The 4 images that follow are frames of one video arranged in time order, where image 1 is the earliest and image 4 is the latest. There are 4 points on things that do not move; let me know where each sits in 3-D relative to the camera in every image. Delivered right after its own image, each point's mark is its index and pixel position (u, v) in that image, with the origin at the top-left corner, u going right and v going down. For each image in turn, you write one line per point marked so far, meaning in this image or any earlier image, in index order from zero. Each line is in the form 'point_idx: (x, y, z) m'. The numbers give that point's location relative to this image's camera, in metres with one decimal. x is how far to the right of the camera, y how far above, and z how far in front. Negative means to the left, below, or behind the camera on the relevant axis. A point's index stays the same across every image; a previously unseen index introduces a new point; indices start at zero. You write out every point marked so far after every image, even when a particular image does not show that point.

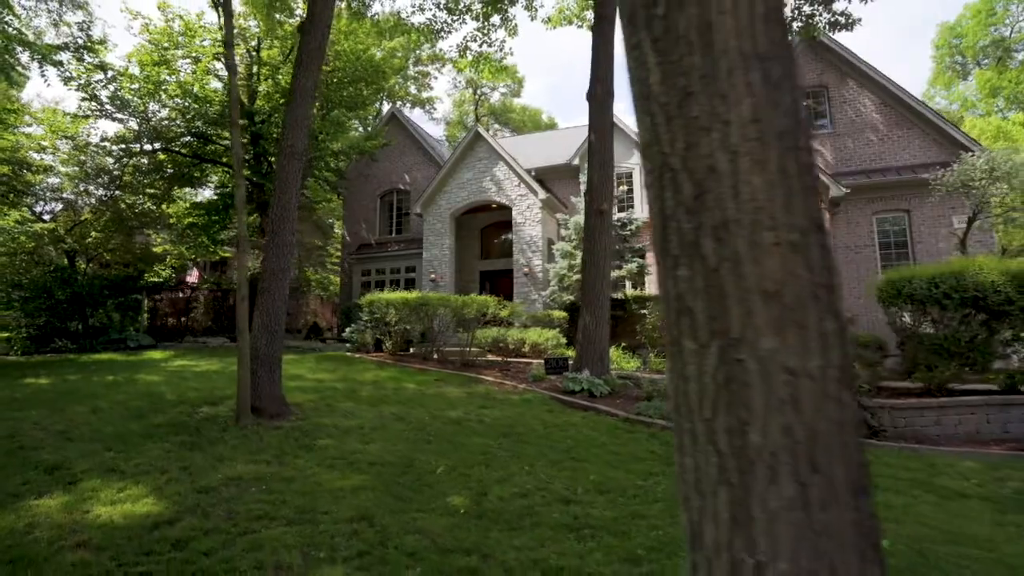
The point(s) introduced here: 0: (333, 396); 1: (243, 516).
0: (-3.0, -1.8, +8.4) m
1: (-2.0, -1.7, +3.8) m
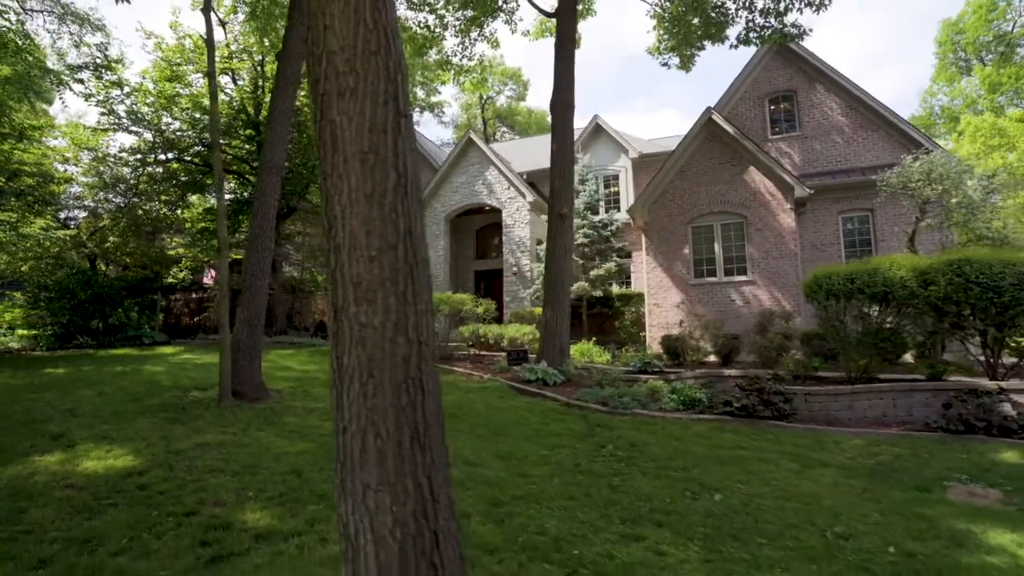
0: (-3.7, -1.8, +9.4) m
1: (-3.0, -1.7, +4.8) m
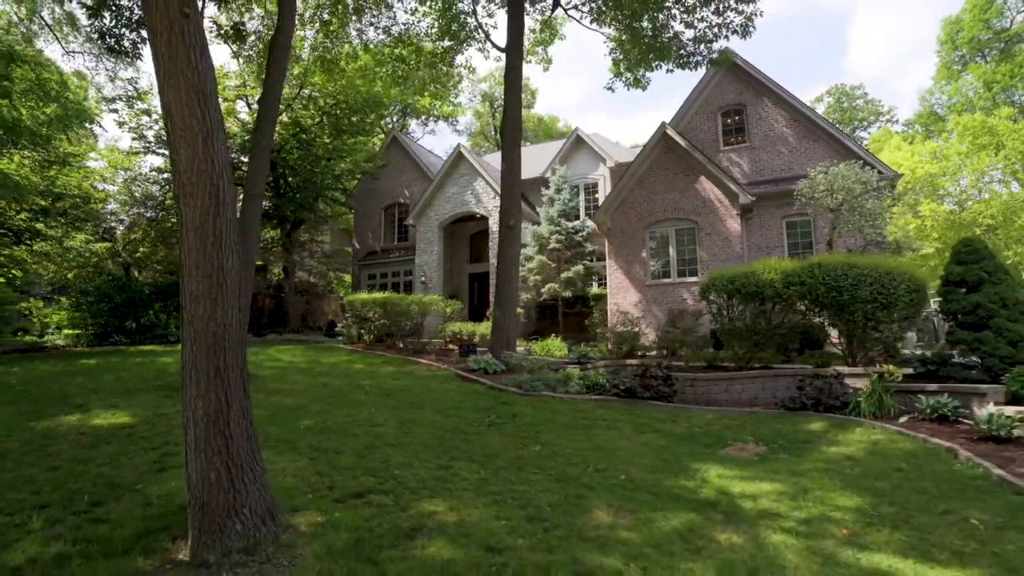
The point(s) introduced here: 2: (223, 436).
0: (-4.9, -1.9, +11.3) m
1: (-4.4, -1.8, +6.6) m
2: (-1.9, -1.0, +3.4) m
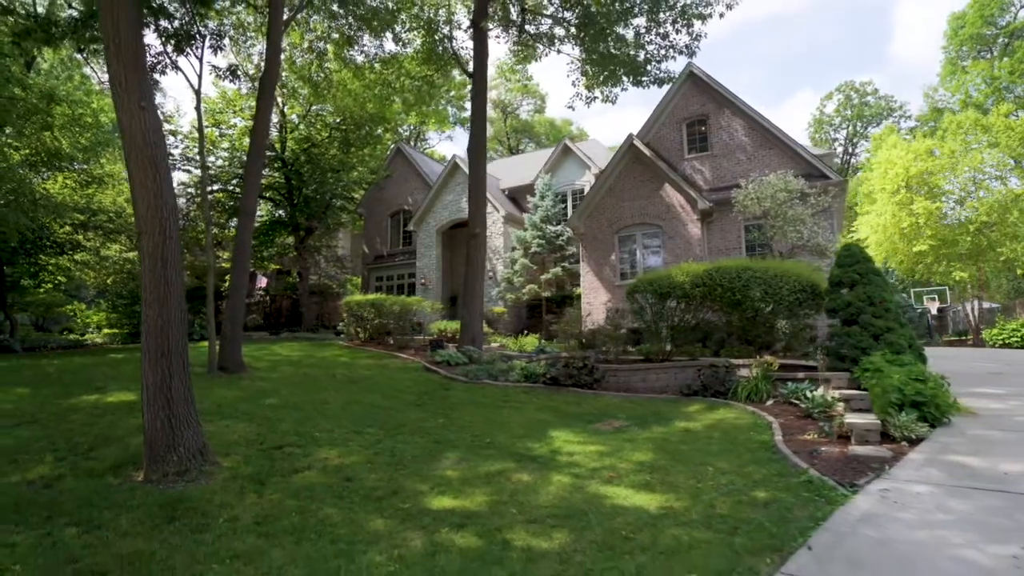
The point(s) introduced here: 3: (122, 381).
0: (-5.9, -2.0, +13.0) m
1: (-5.7, -1.9, +8.3) m
2: (-3.4, -1.1, +5.0) m
3: (-7.9, -1.9, +10.3) m
